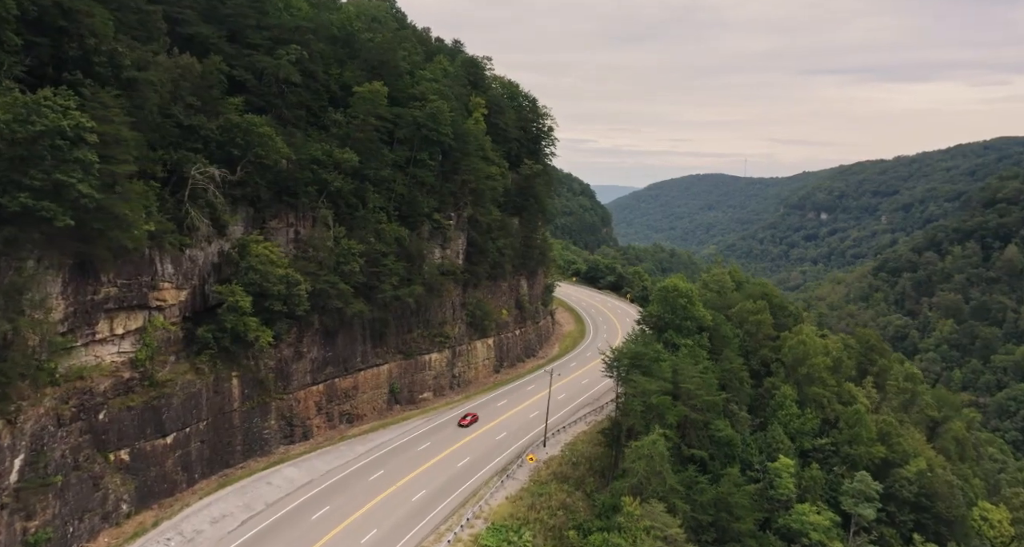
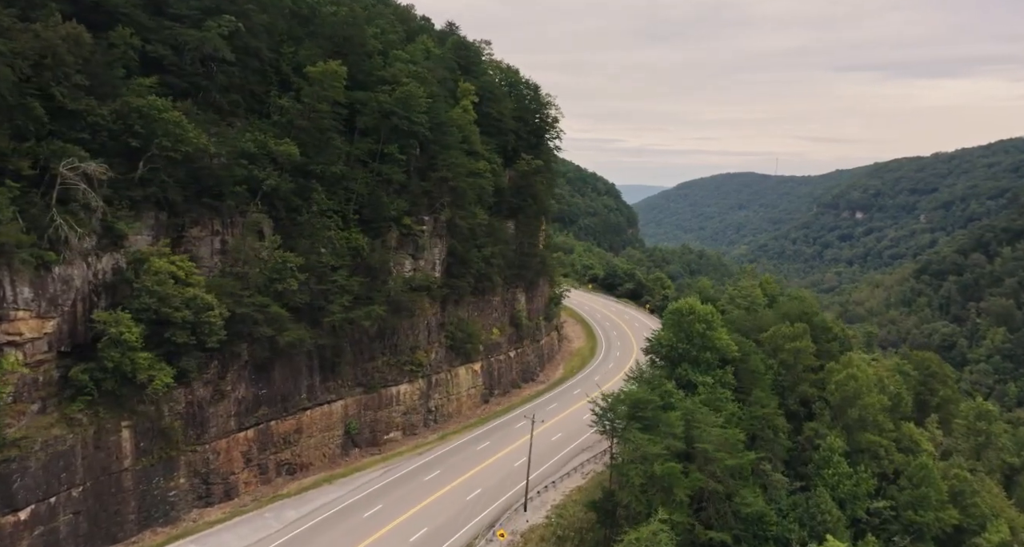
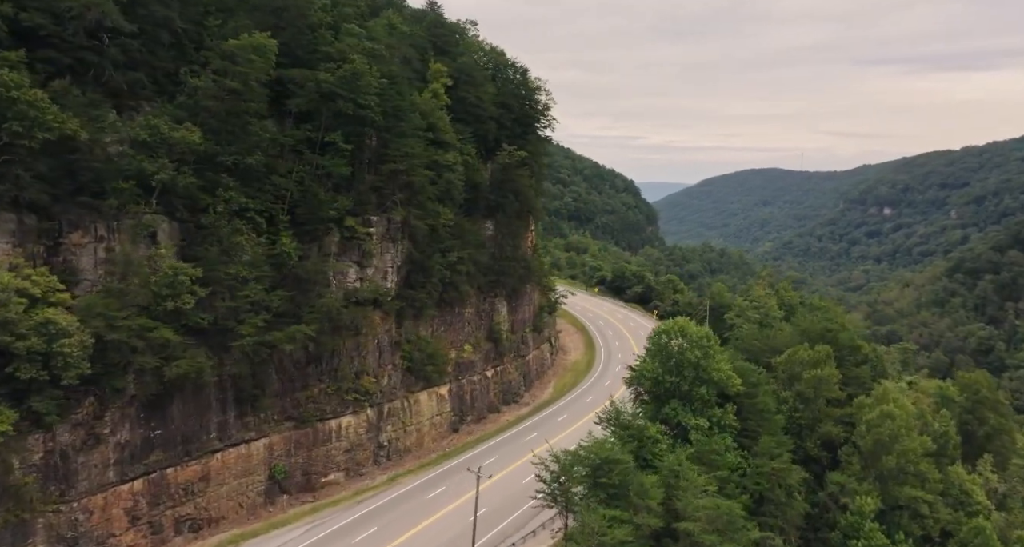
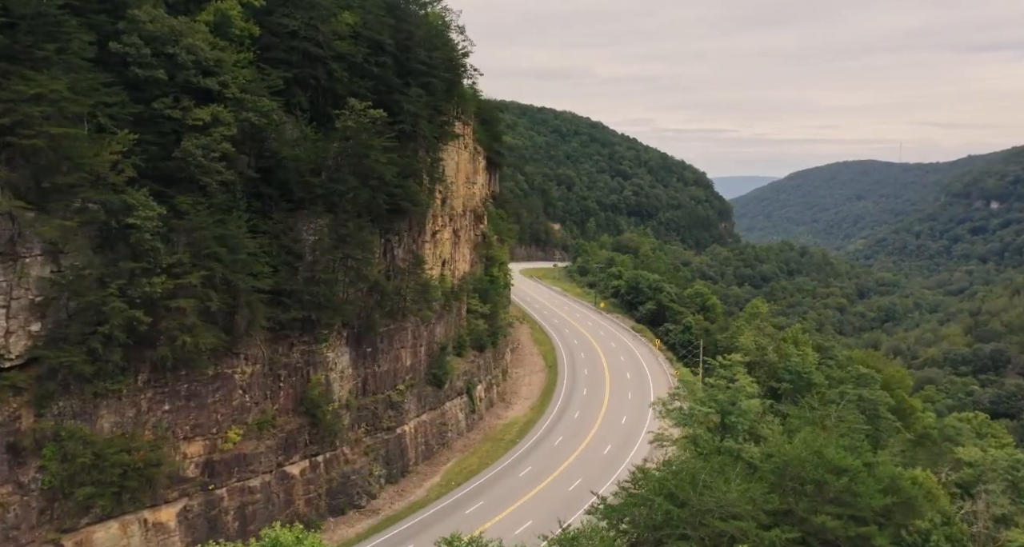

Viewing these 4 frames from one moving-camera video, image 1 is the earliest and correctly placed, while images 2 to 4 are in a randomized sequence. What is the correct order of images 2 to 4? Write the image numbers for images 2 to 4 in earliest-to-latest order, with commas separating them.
2, 3, 4
